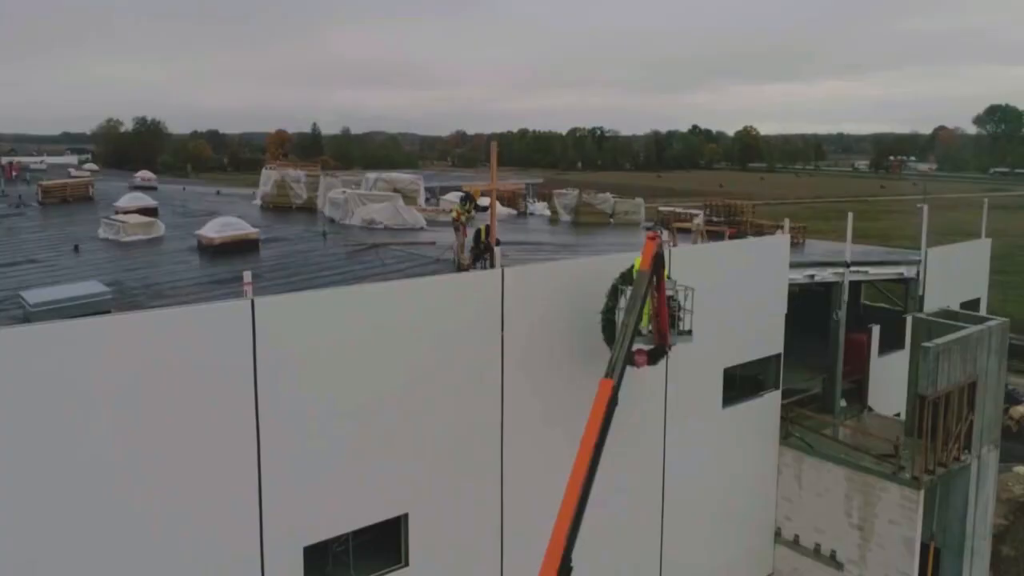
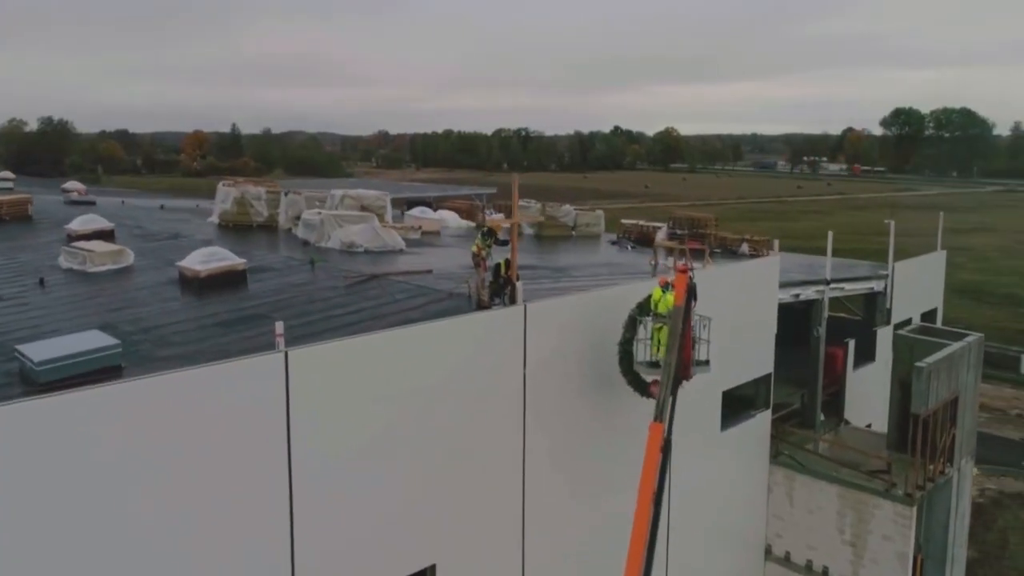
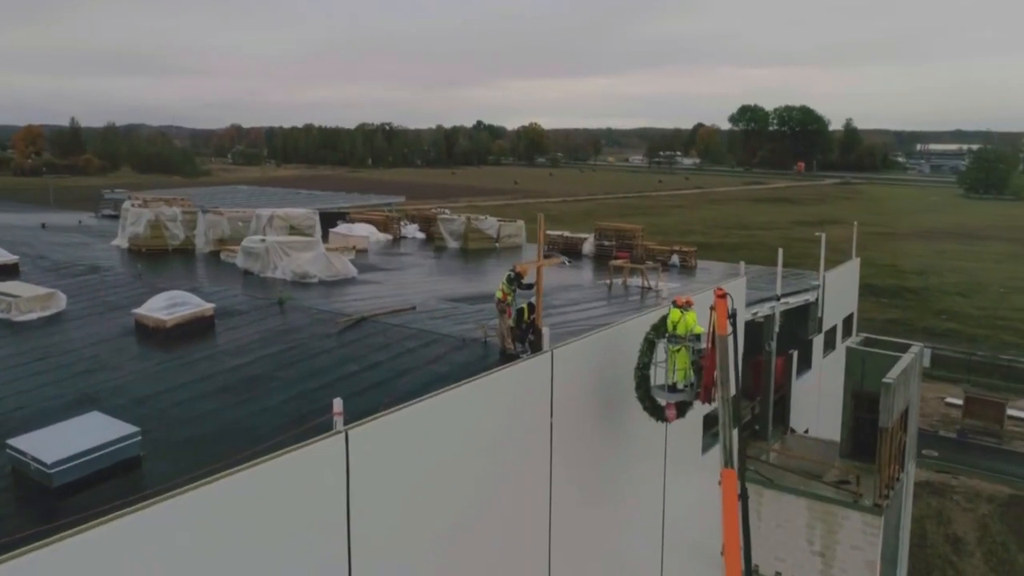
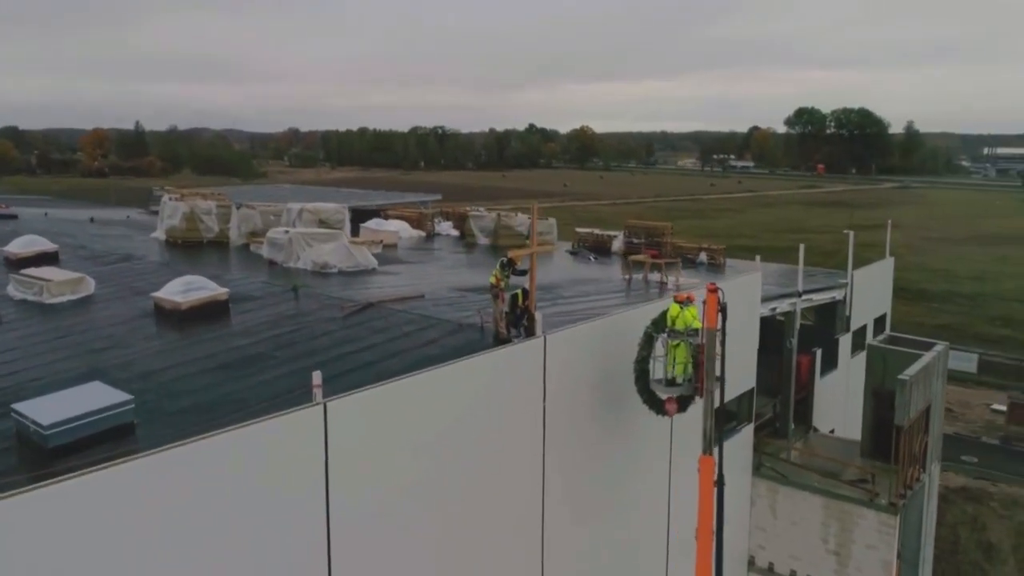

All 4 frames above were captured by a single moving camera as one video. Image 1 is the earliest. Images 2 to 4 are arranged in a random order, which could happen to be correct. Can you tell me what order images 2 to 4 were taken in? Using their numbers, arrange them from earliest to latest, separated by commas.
2, 4, 3
